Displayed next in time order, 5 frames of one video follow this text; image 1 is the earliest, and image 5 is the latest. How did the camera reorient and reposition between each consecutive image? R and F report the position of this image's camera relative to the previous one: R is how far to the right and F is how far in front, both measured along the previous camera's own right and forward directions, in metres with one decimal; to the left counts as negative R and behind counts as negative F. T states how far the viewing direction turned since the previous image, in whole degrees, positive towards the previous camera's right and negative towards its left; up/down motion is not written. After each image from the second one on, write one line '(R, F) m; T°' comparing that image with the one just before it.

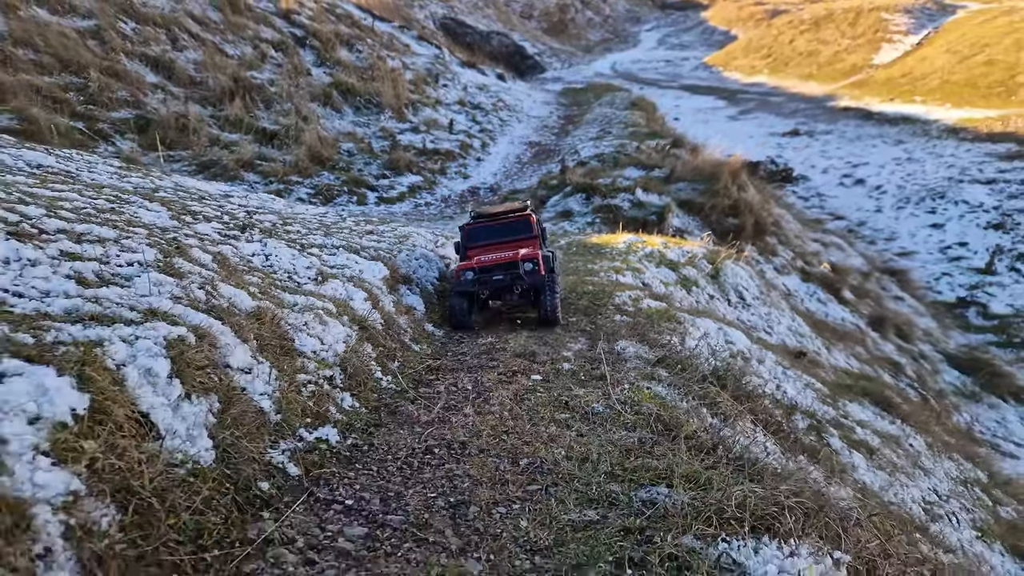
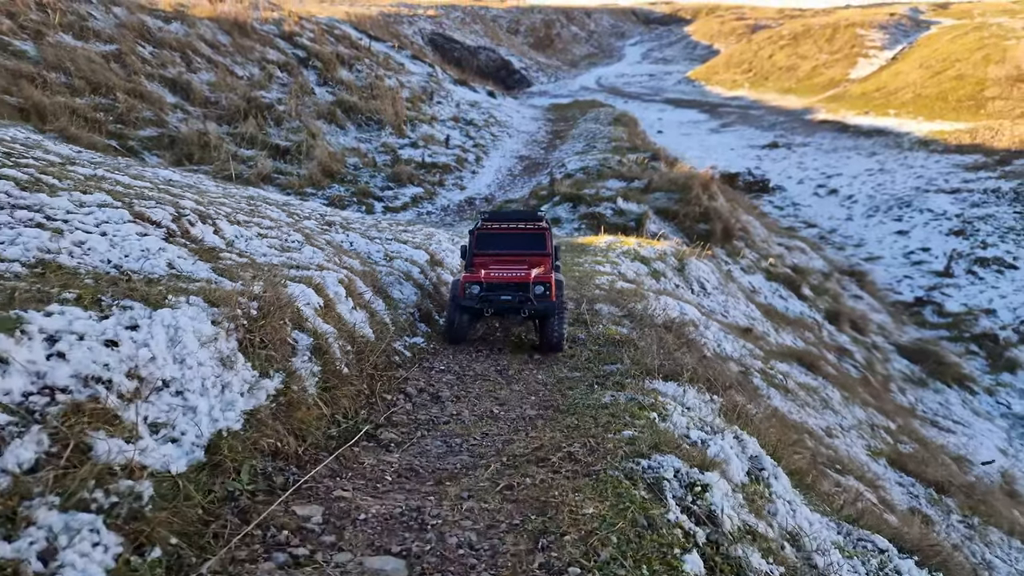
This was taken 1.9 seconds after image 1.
(-0.3, -2.6) m; +1°
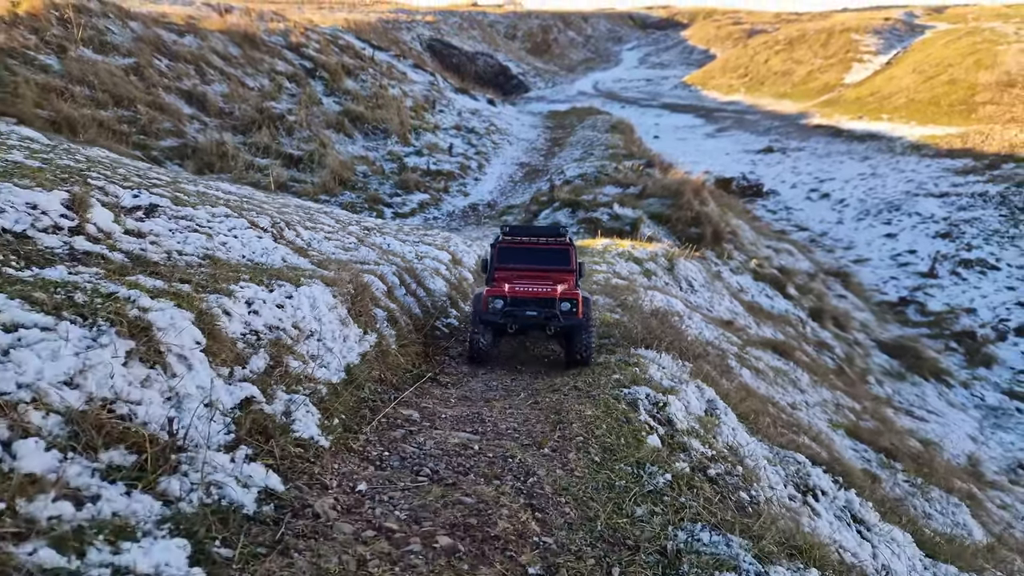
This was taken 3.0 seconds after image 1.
(-0.2, -1.7) m; 0°
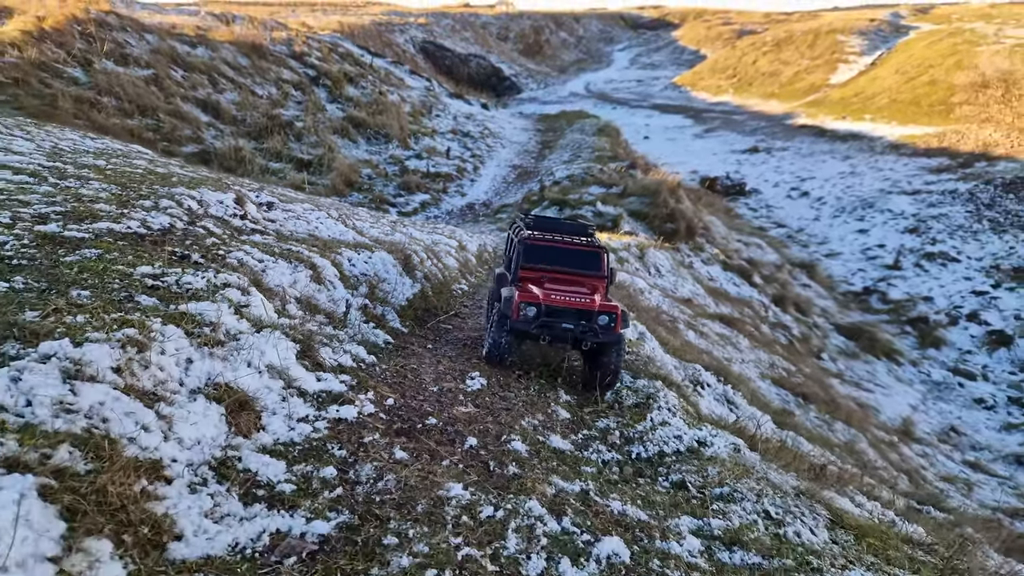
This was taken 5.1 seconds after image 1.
(0.0, -3.0) m; 0°
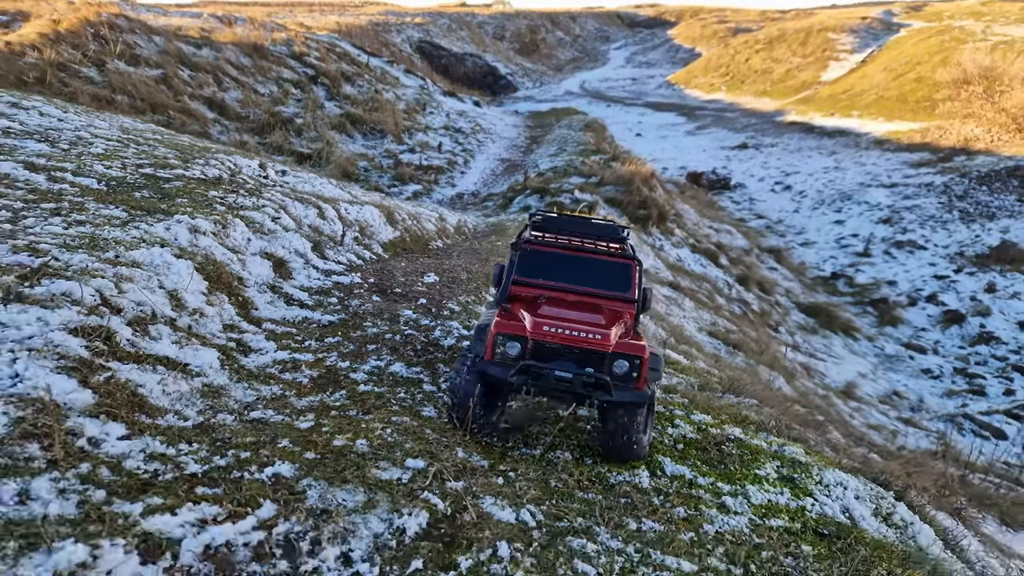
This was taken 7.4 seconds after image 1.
(+0.6, -2.6) m; 0°
